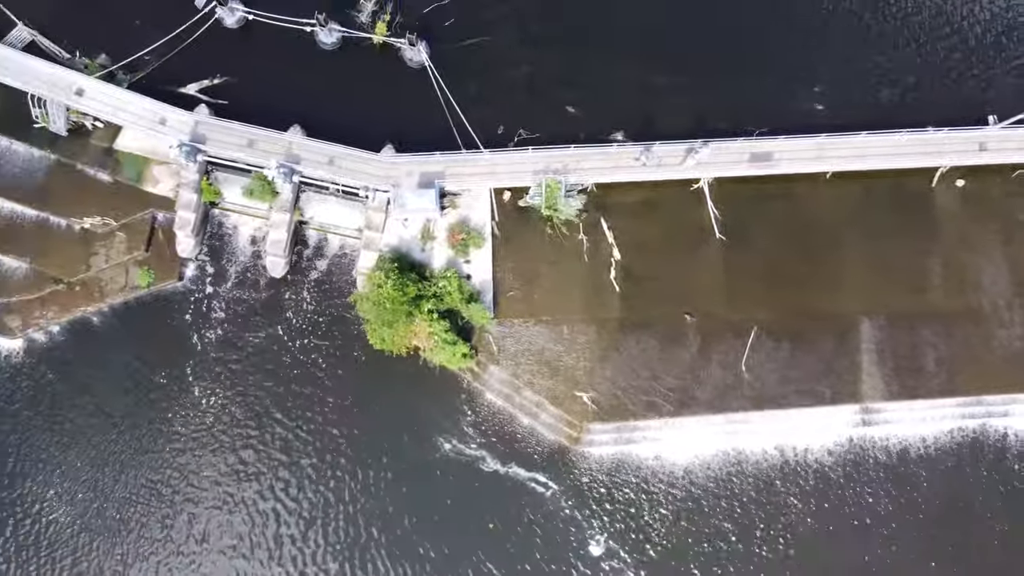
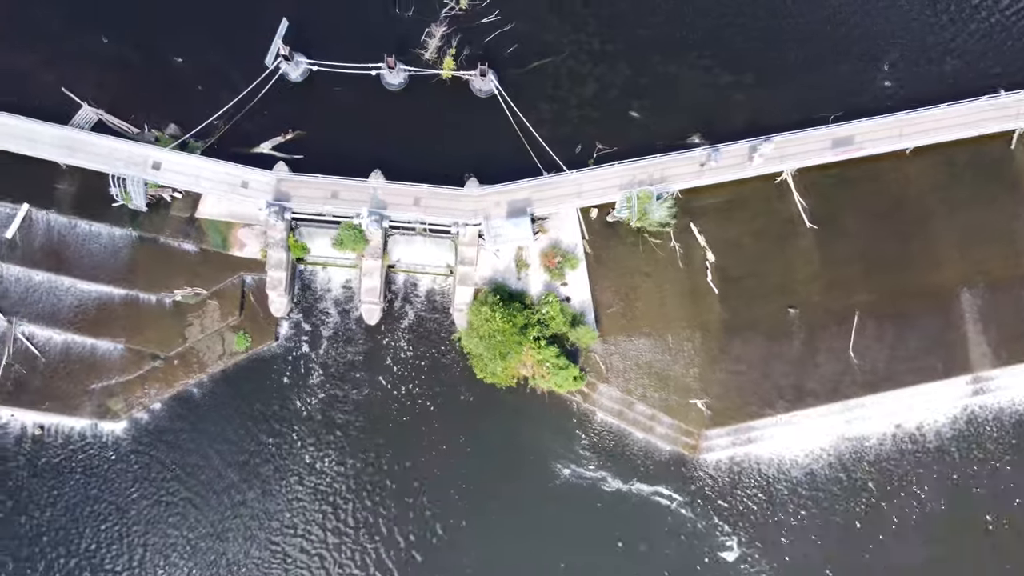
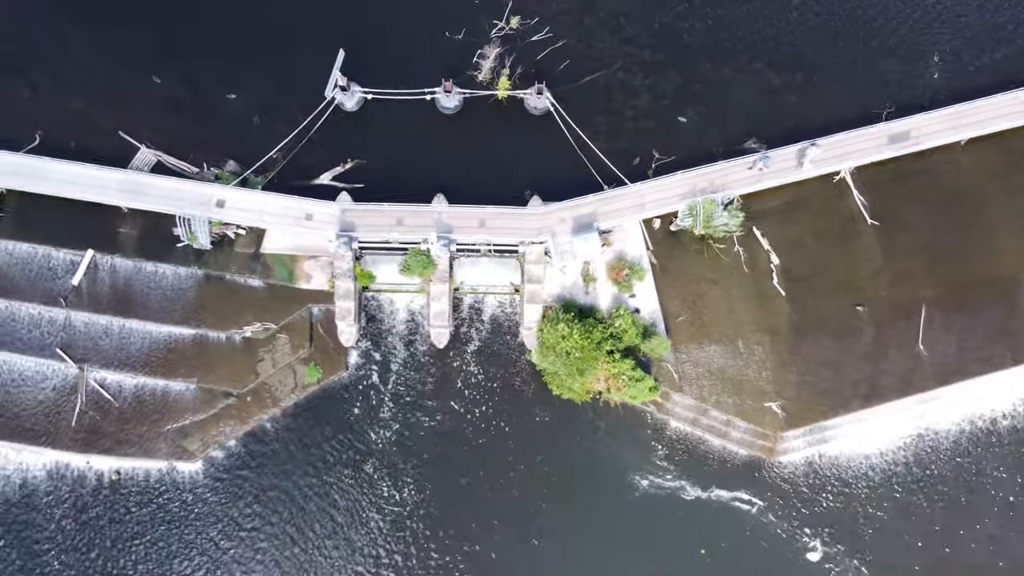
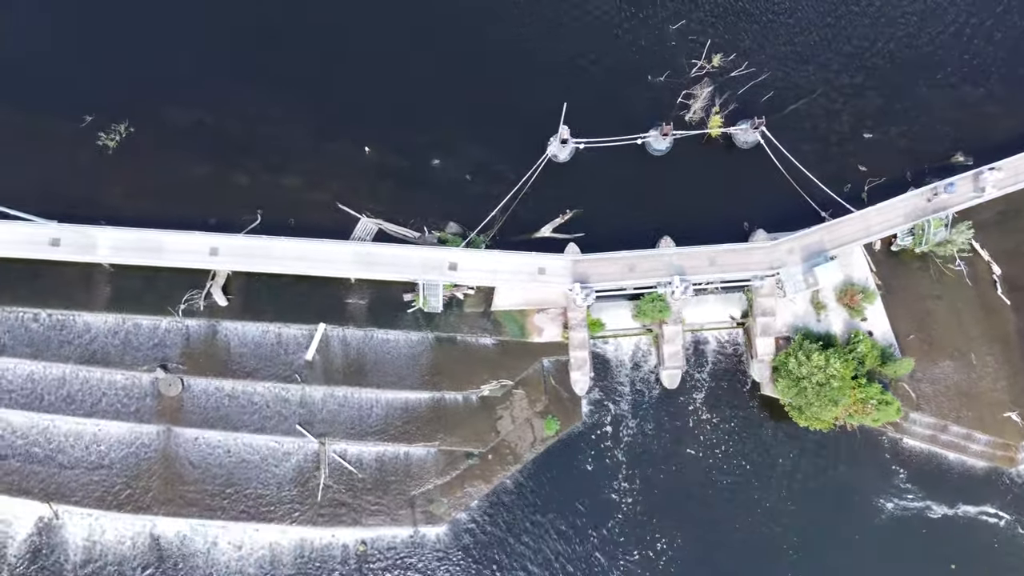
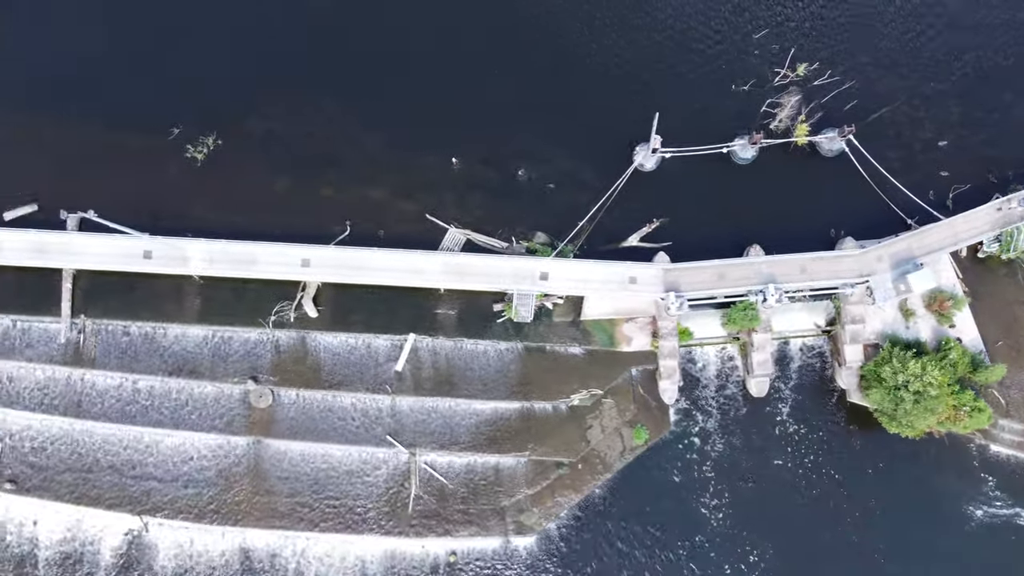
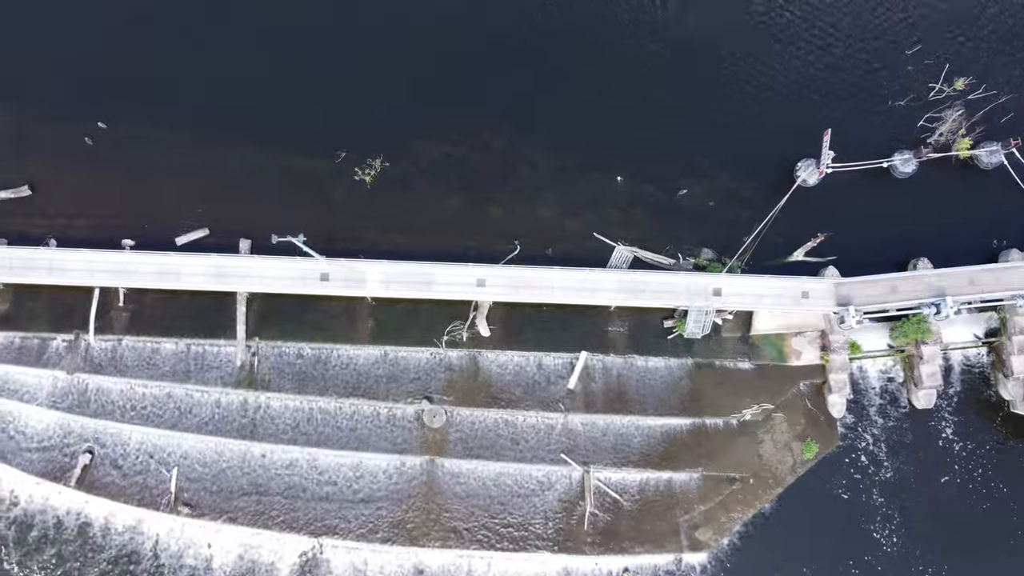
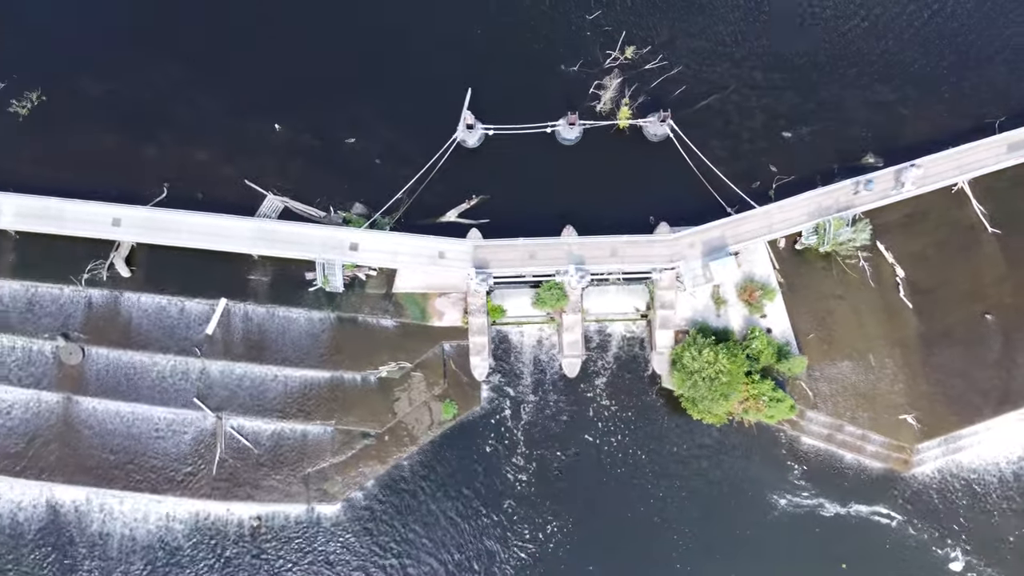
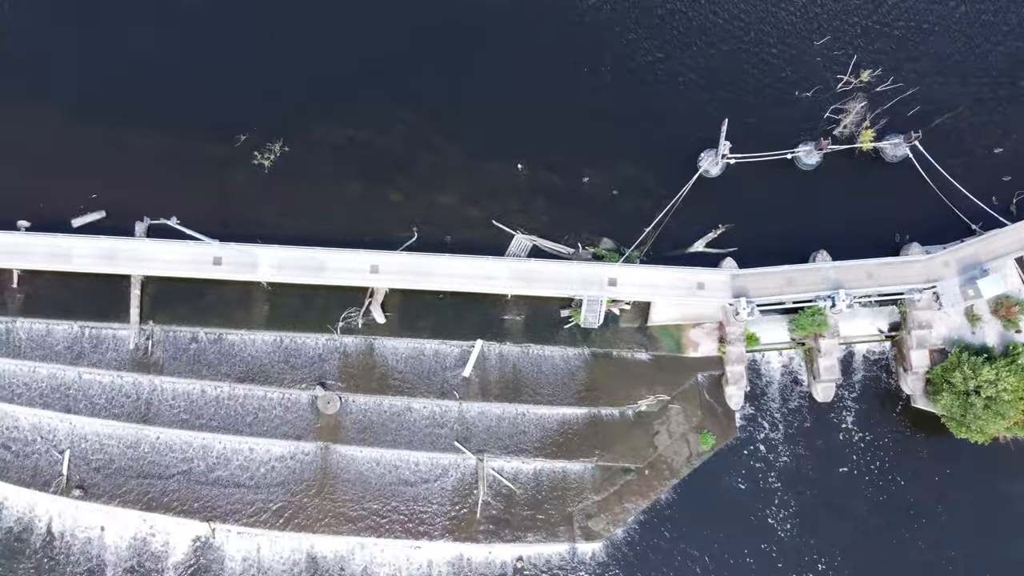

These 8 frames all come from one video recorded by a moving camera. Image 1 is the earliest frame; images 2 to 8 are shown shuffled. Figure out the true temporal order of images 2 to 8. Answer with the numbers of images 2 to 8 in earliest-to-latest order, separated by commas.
2, 3, 7, 4, 5, 8, 6
